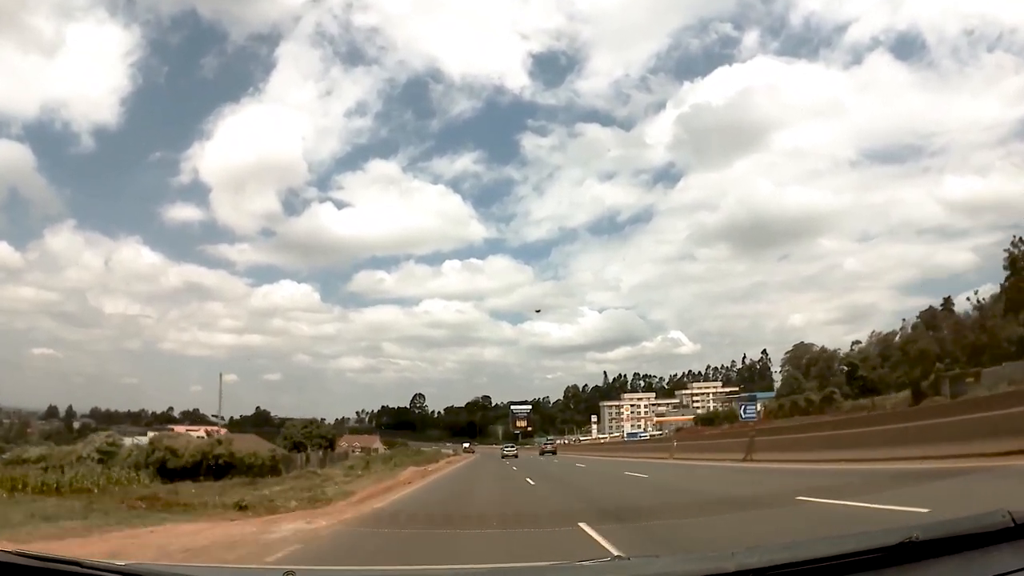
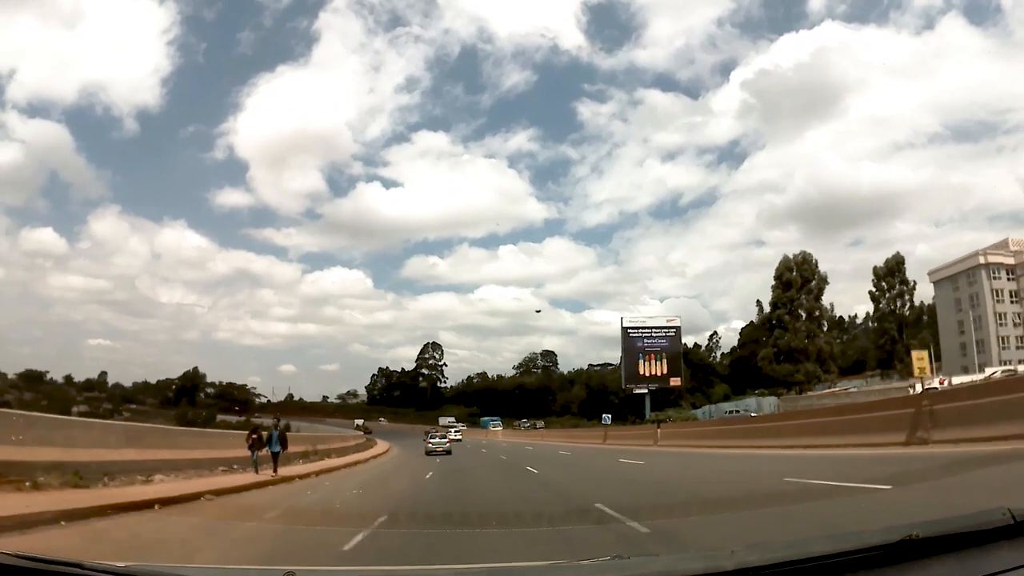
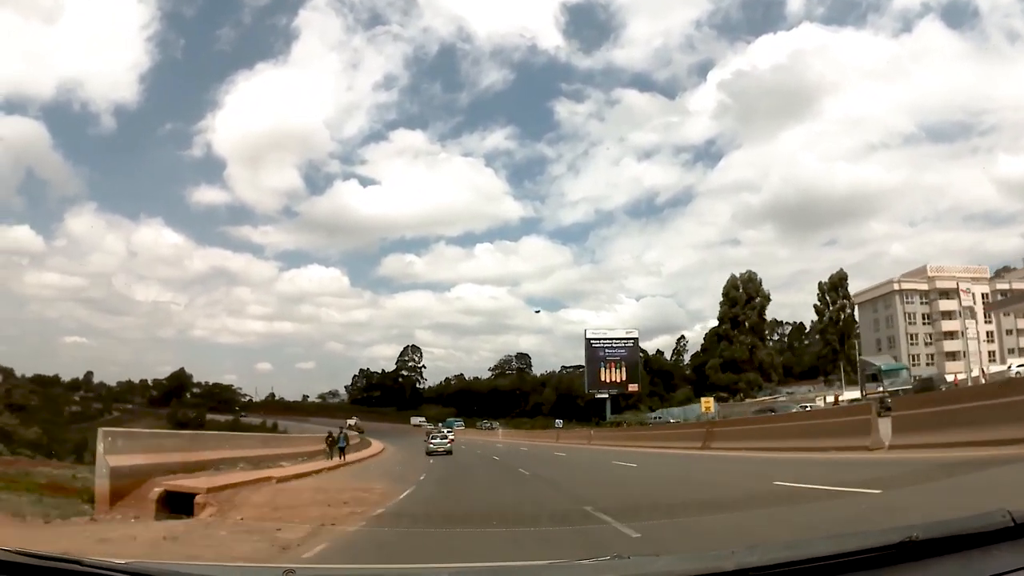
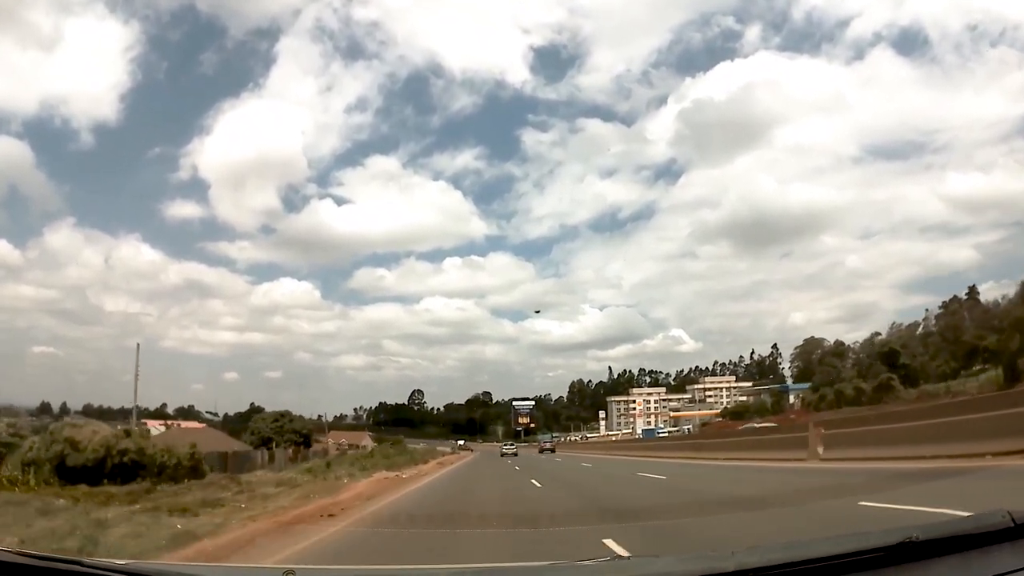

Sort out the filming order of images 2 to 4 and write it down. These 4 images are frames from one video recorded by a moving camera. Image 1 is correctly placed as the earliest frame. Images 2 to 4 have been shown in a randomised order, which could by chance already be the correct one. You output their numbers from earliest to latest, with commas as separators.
4, 3, 2
